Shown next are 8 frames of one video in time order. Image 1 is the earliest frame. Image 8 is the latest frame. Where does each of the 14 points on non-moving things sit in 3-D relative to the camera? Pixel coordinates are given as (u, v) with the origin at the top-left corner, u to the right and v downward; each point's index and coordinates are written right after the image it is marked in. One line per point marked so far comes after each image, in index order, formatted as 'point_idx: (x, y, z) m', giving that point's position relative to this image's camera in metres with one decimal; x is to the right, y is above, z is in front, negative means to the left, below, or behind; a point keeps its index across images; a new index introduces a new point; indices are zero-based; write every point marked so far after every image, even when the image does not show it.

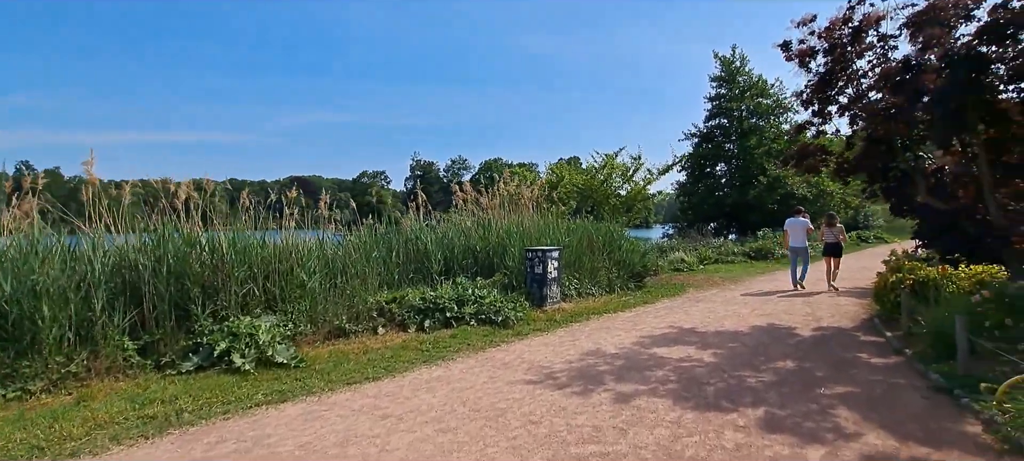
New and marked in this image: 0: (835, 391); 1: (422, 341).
0: (+3.3, -1.6, +5.0) m
1: (-1.4, -1.7, +7.6) m
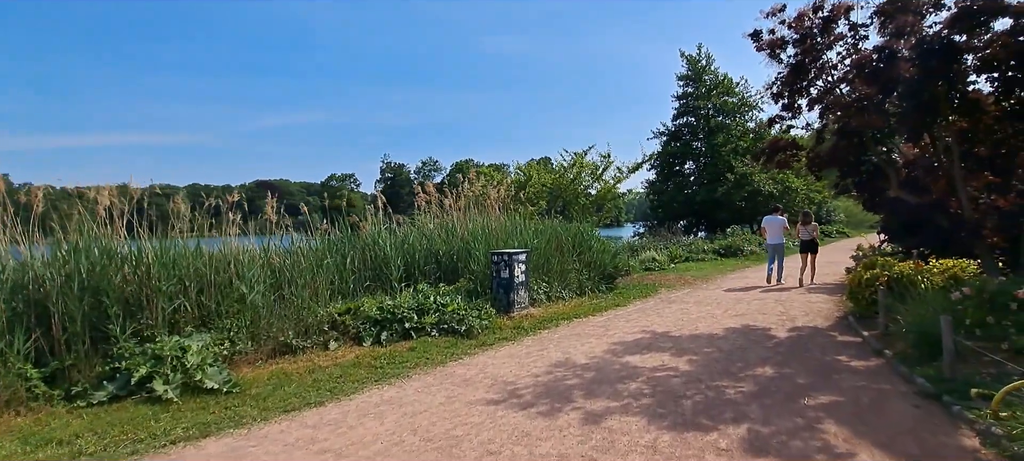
0: (+2.9, -1.6, +4.7) m
1: (-1.9, -1.8, +6.9) m
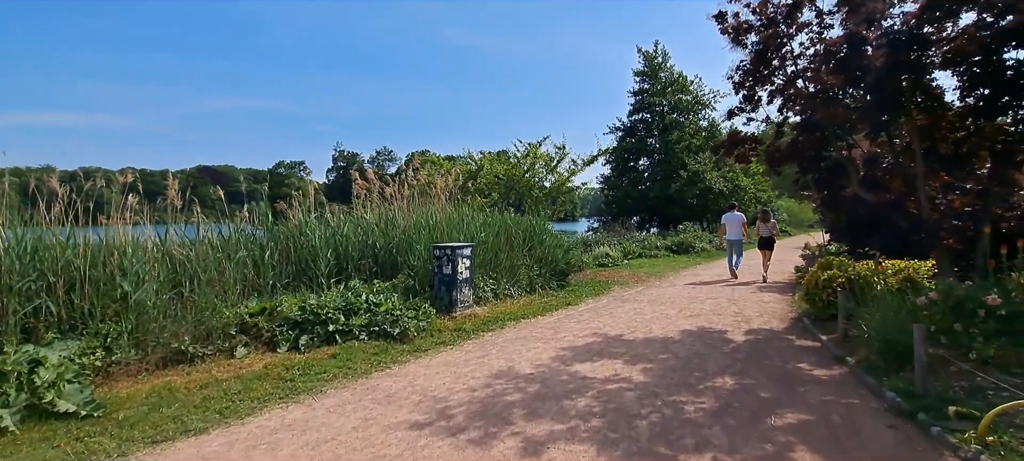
0: (+2.3, -1.6, +4.1) m
1: (-2.7, -1.6, +6.0) m
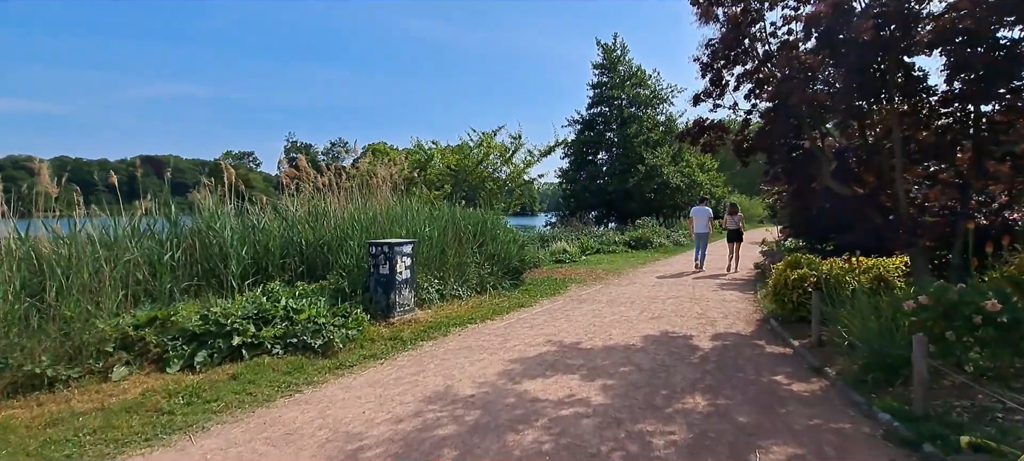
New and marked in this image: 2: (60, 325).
0: (+1.8, -1.6, +3.4) m
1: (-3.3, -1.6, +4.9) m
2: (-4.9, -1.0, +5.3) m
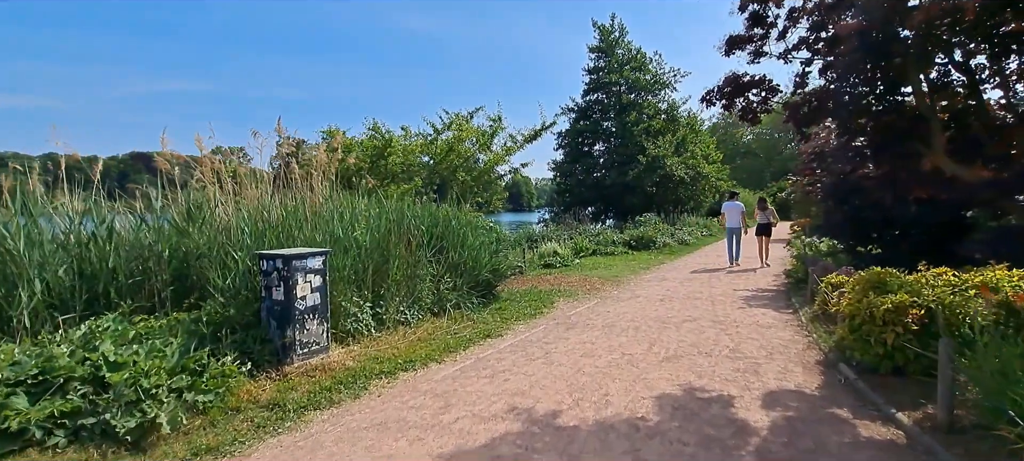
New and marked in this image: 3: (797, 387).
0: (+1.3, -1.7, +1.1) m
1: (-3.8, -1.7, +2.5) m
2: (-5.4, -1.1, +3.0) m
3: (+2.7, -1.5, +4.7) m
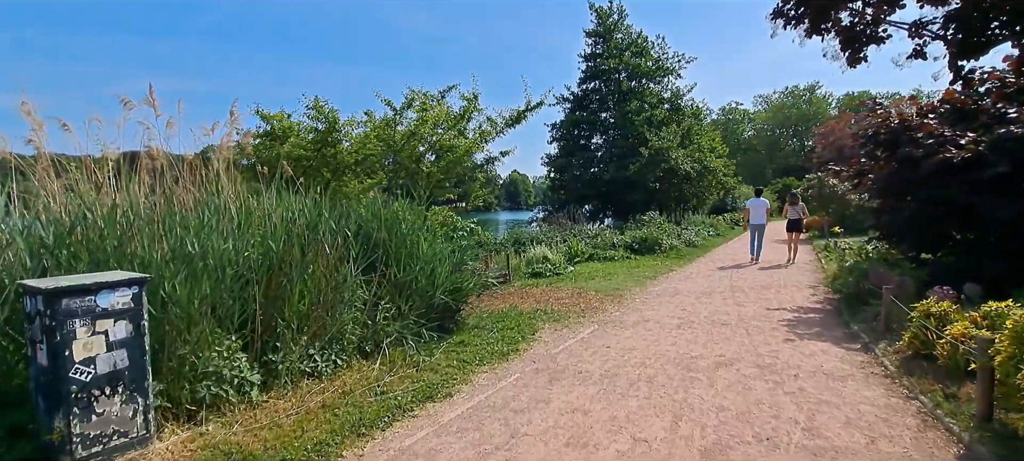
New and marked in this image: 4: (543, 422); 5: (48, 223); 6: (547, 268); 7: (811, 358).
0: (+0.9, -1.8, -1.1) m
1: (-4.2, -1.8, +0.3) m
2: (-5.8, -1.2, +0.7) m
3: (+2.3, -1.6, +2.6) m
4: (+0.2, -1.5, +4.0) m
5: (-3.8, +0.1, +4.0) m
6: (+0.8, -0.9, +12.0) m
7: (+3.3, -1.4, +5.5) m
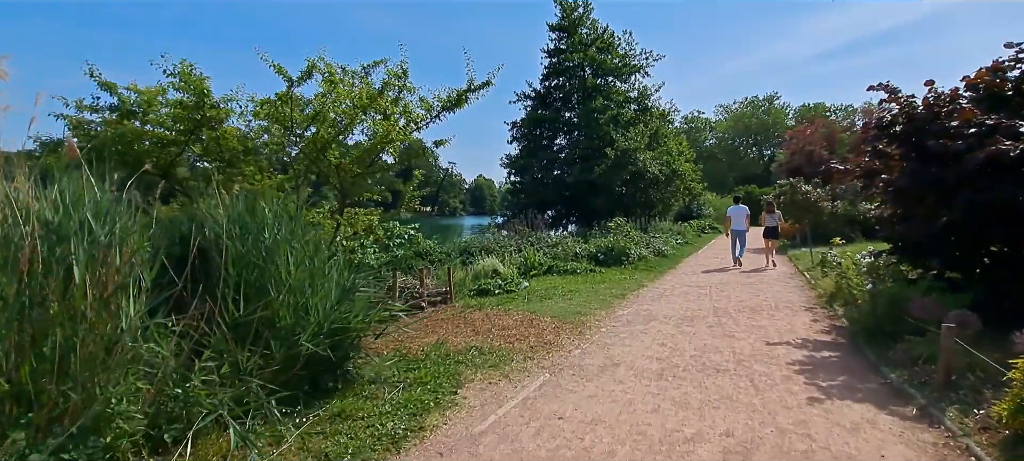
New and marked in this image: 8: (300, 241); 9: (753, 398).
0: (+0.7, -1.8, -3.1) m
1: (-4.6, -1.8, -2.0) m
2: (-6.2, -1.2, -1.7) m
3: (+1.8, -1.7, +0.7) m
4: (-0.4, -1.6, +2.0) m
5: (-4.4, 0.0, +1.7) m
6: (-0.3, -1.1, +10.0) m
7: (+2.6, -1.5, +3.7) m
8: (-1.9, -0.1, +4.4) m
9: (+2.1, -1.5, +4.5) m
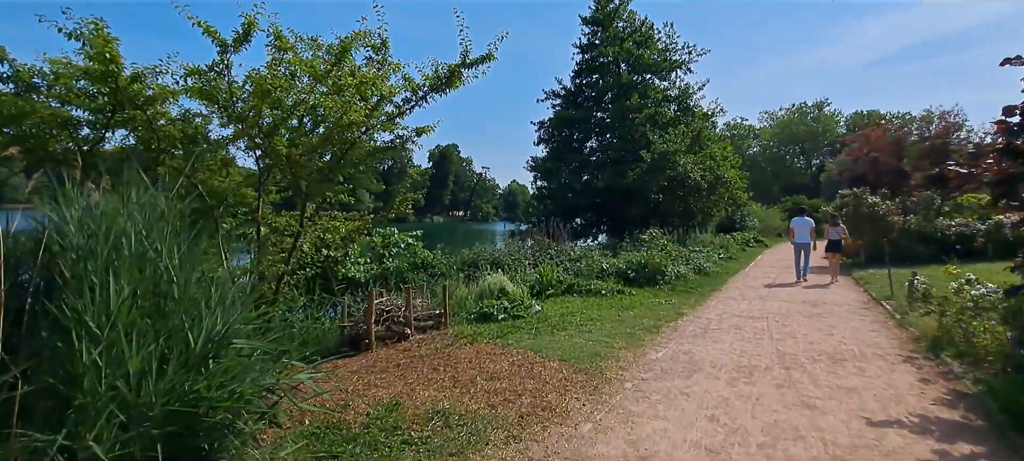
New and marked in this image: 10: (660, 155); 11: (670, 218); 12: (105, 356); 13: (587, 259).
0: (-0.1, -1.9, -4.9) m
1: (-5.3, -1.8, -3.5) m
2: (-6.9, -1.1, -3.0) m
3: (+1.3, -1.8, -1.2) m
4: (-0.8, -1.7, +0.3) m
5: (-4.8, 0.0, +0.3) m
6: (-0.2, -1.3, +8.3) m
7: (+2.3, -1.7, +1.7) m
8: (-2.1, -0.2, +2.8) m
9: (+1.9, -1.7, +2.6) m
10: (+5.9, +2.9, +19.6) m
11: (+6.6, +0.6, +20.1) m
12: (-2.1, -0.7, +2.5) m
13: (+1.8, -0.7, +12.1) m
